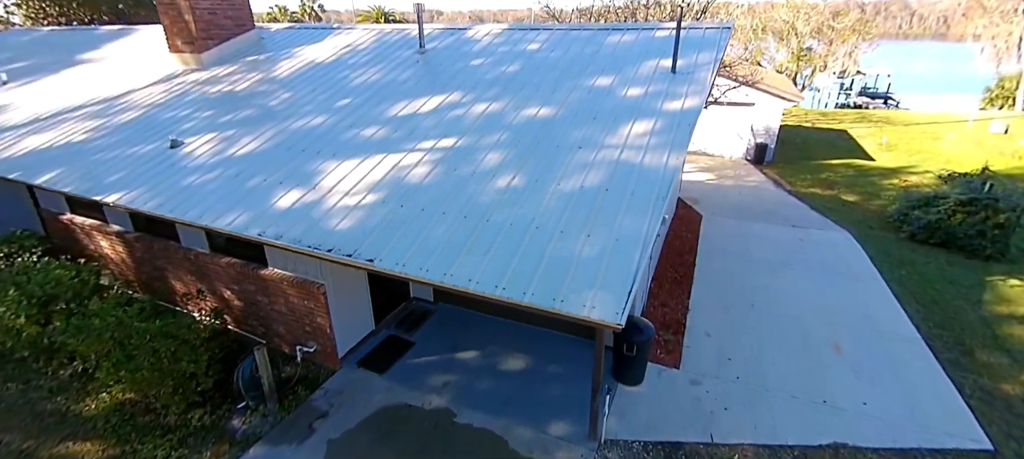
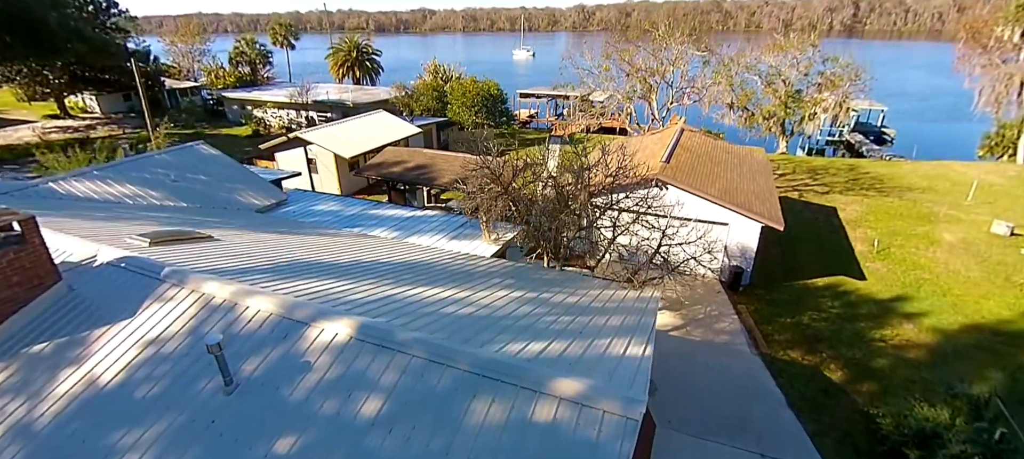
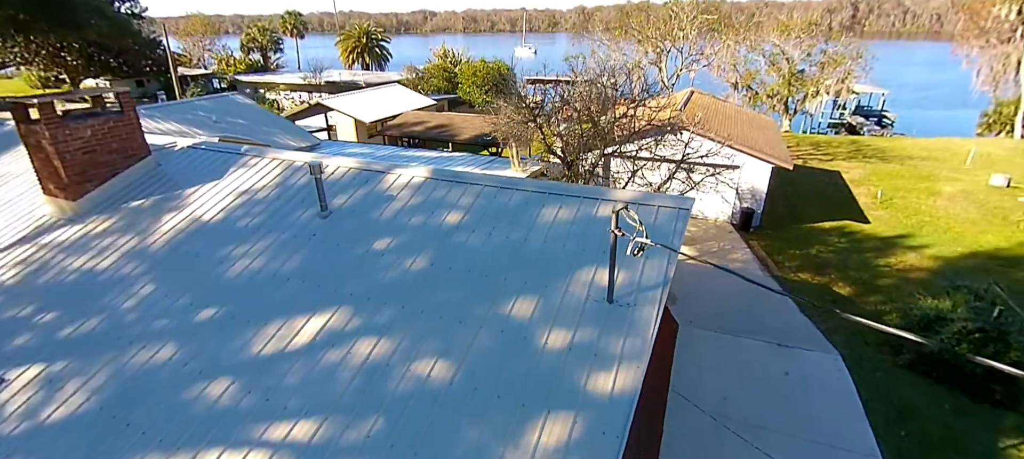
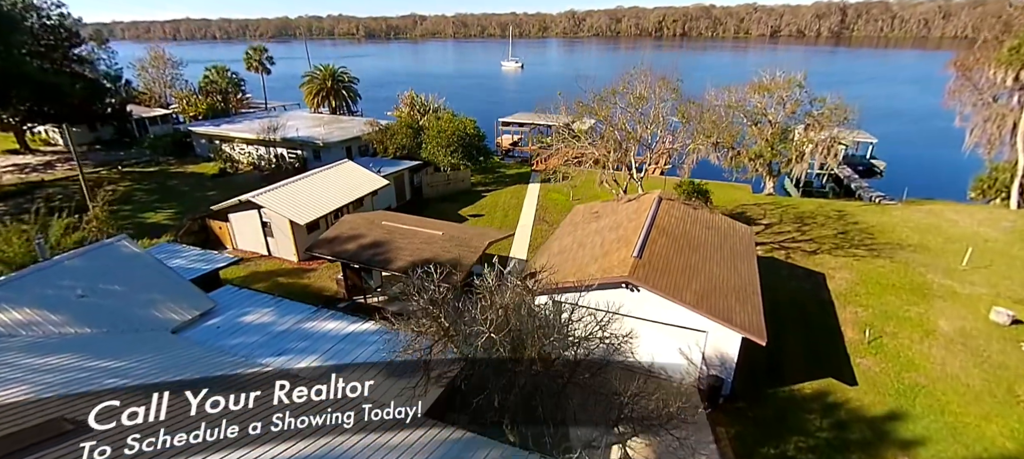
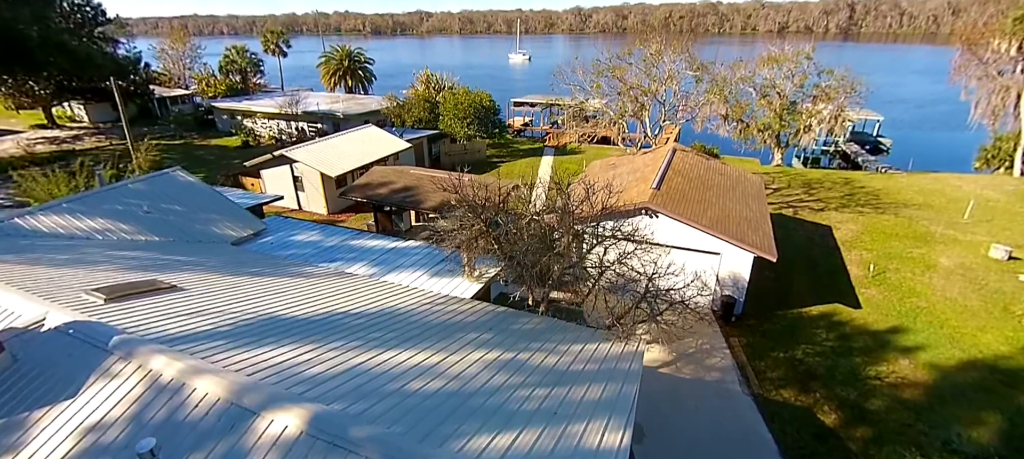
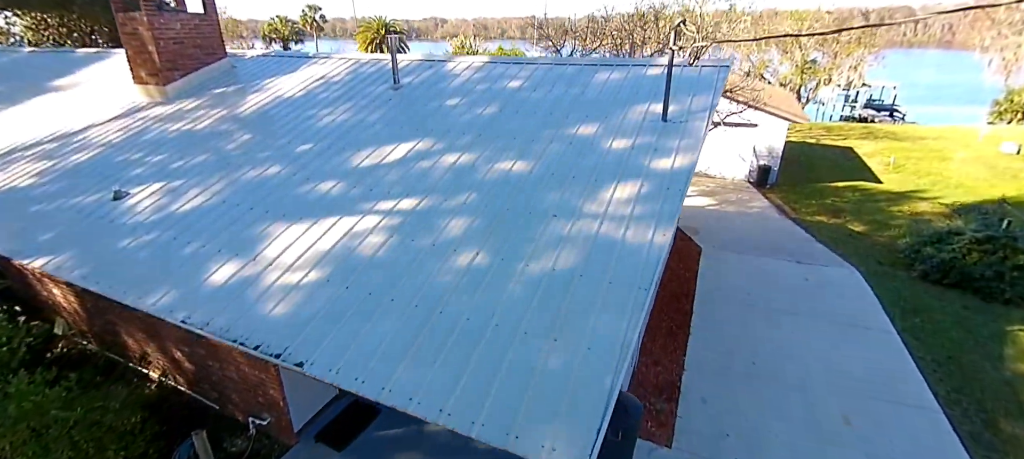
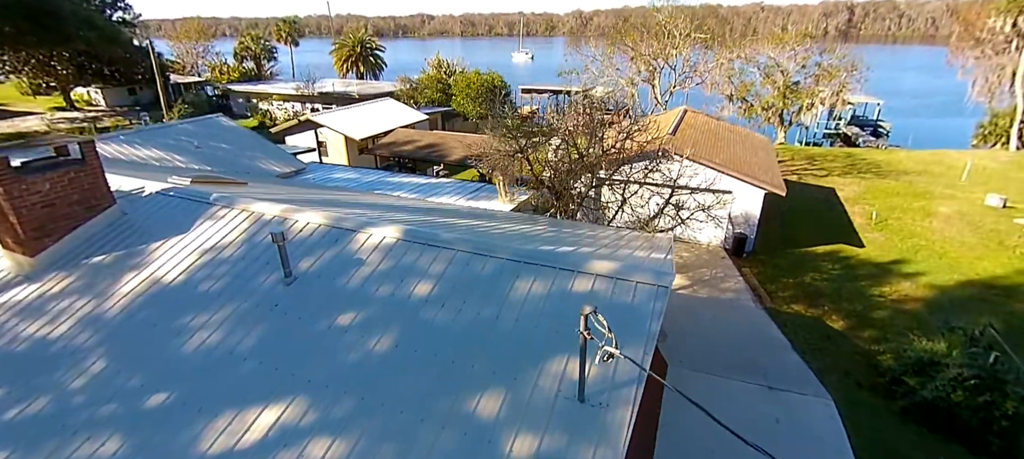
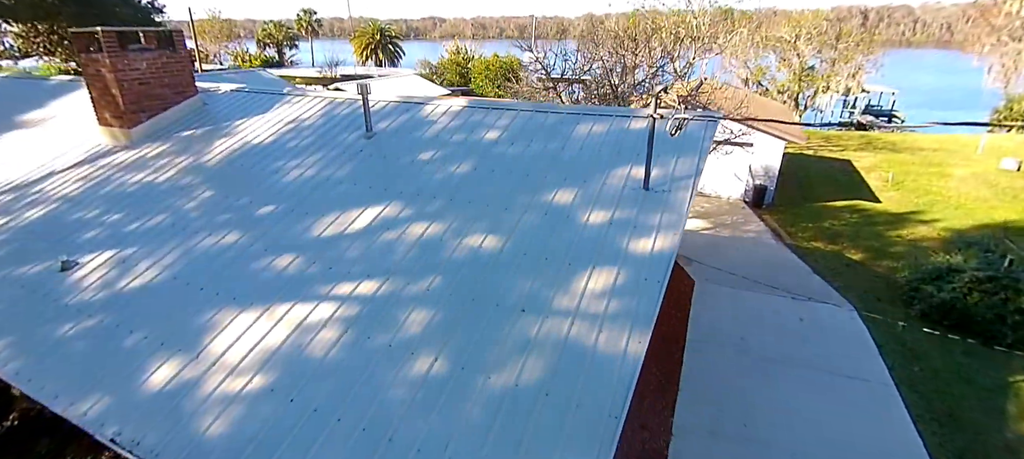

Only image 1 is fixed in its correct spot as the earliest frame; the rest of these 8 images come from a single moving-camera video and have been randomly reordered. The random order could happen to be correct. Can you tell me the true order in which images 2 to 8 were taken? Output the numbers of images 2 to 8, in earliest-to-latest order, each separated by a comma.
6, 8, 3, 7, 2, 5, 4
